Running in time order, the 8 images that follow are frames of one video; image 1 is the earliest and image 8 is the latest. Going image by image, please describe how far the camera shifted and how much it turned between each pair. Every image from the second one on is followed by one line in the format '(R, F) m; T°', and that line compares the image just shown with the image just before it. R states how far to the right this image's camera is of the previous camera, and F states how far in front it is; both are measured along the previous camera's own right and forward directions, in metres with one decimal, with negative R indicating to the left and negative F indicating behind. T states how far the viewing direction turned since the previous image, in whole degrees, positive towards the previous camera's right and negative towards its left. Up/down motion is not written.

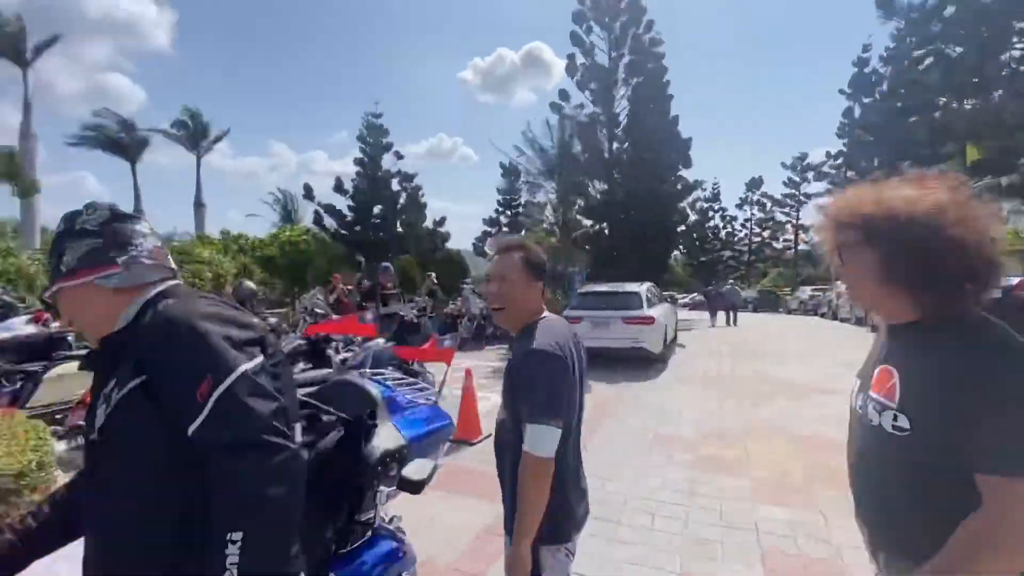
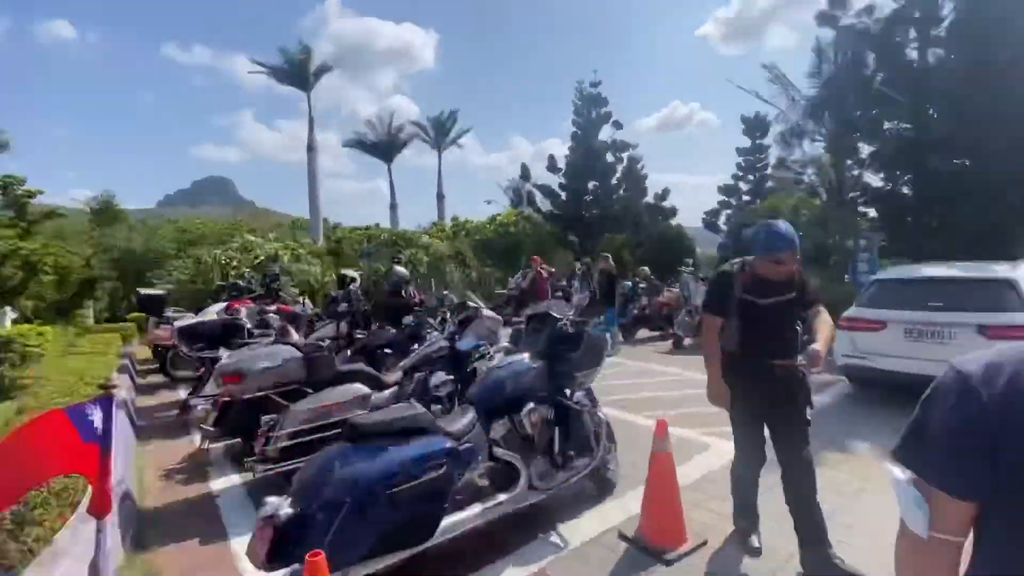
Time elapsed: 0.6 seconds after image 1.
(+0.1, +2.1) m; -27°
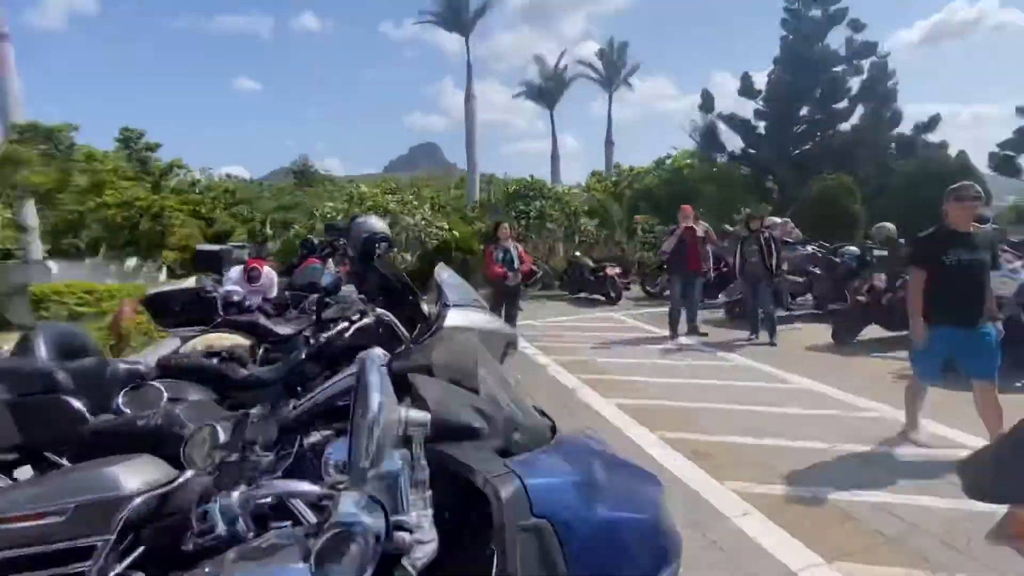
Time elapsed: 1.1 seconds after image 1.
(+0.7, +2.7) m; -22°
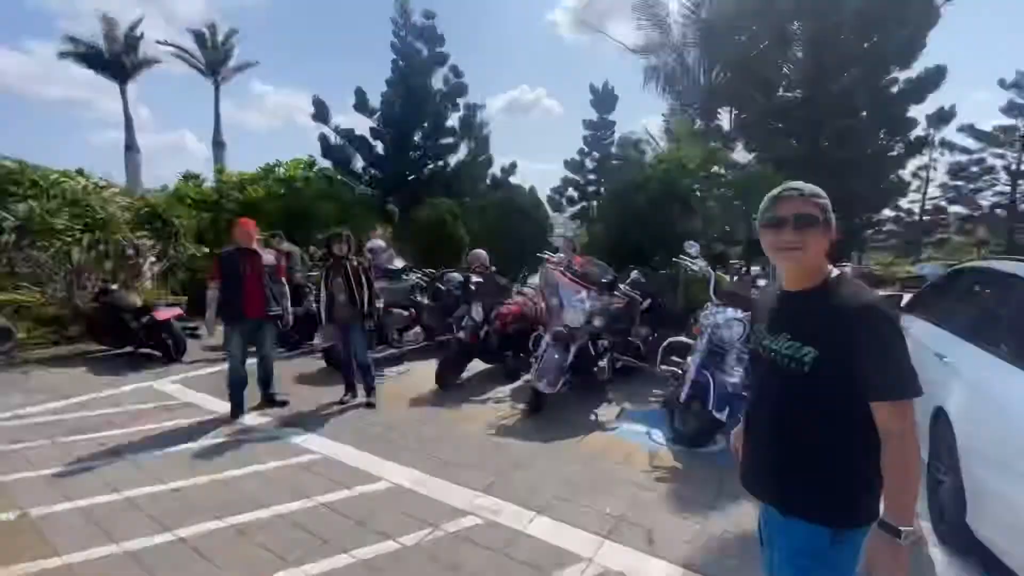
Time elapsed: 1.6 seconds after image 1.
(+3.8, +2.7) m; +8°
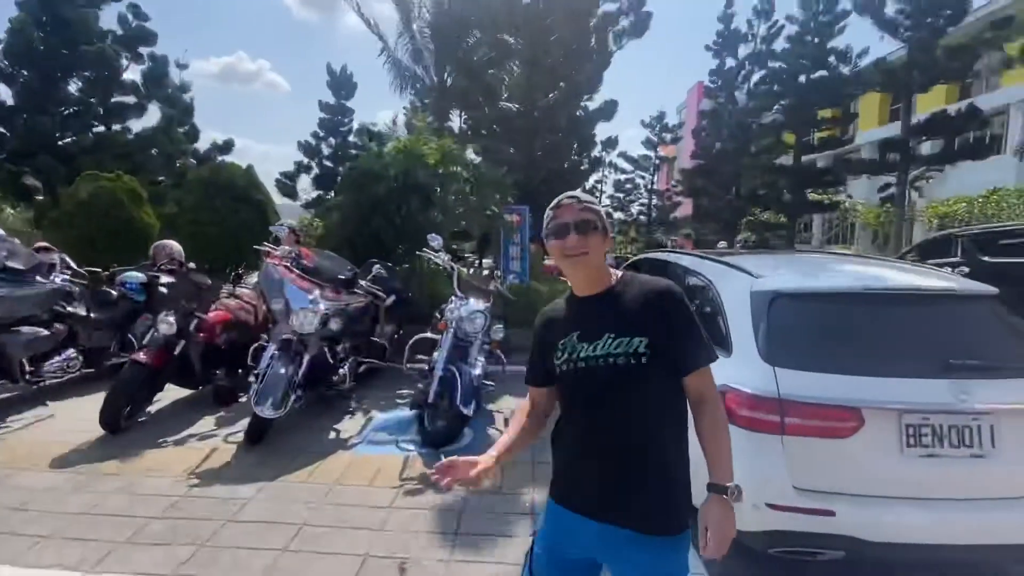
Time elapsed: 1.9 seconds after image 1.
(+0.1, +0.4) m; +30°
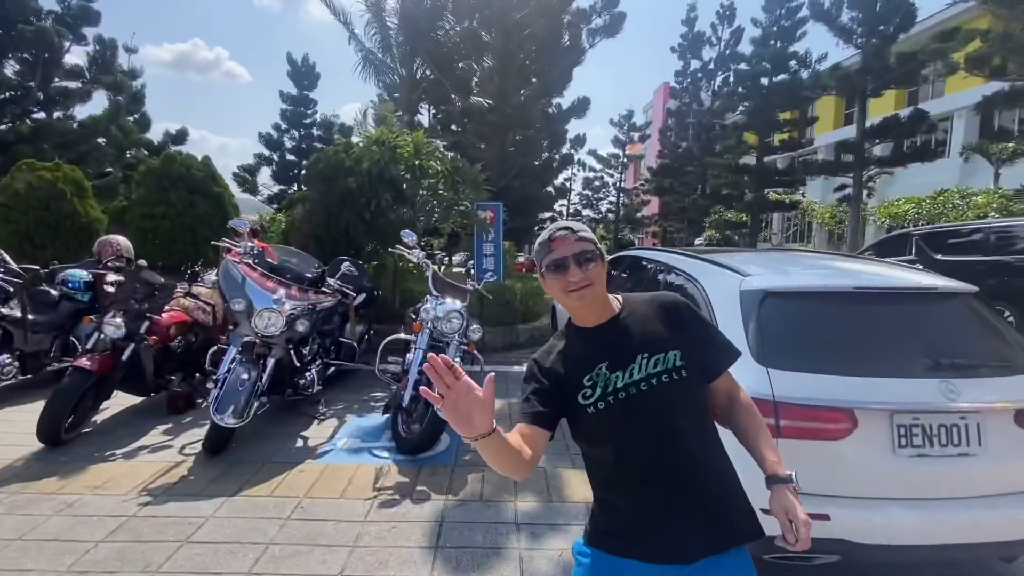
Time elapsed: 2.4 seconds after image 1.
(-0.1, +0.2) m; +4°
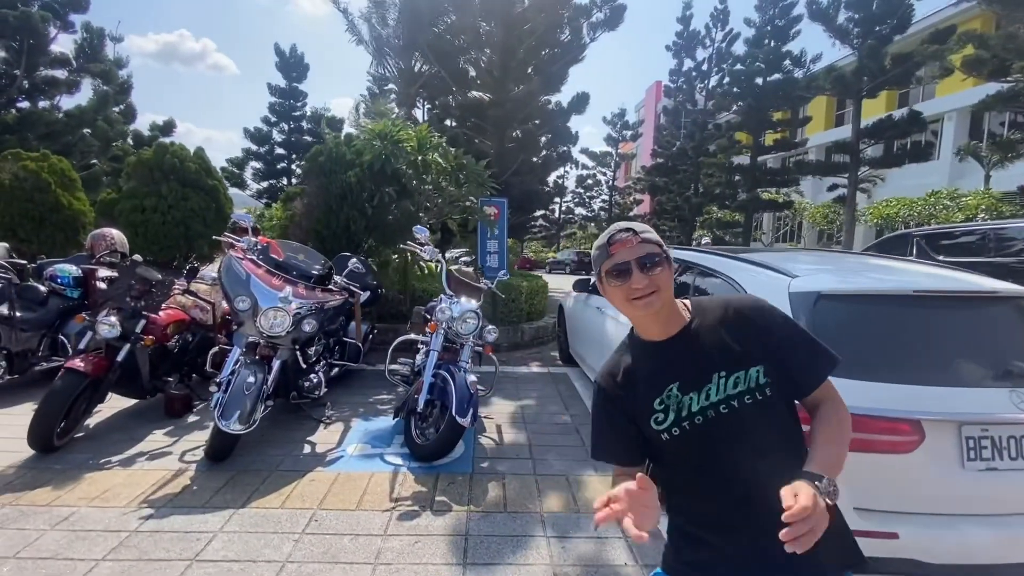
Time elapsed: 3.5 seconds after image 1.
(-0.3, +0.2) m; +1°
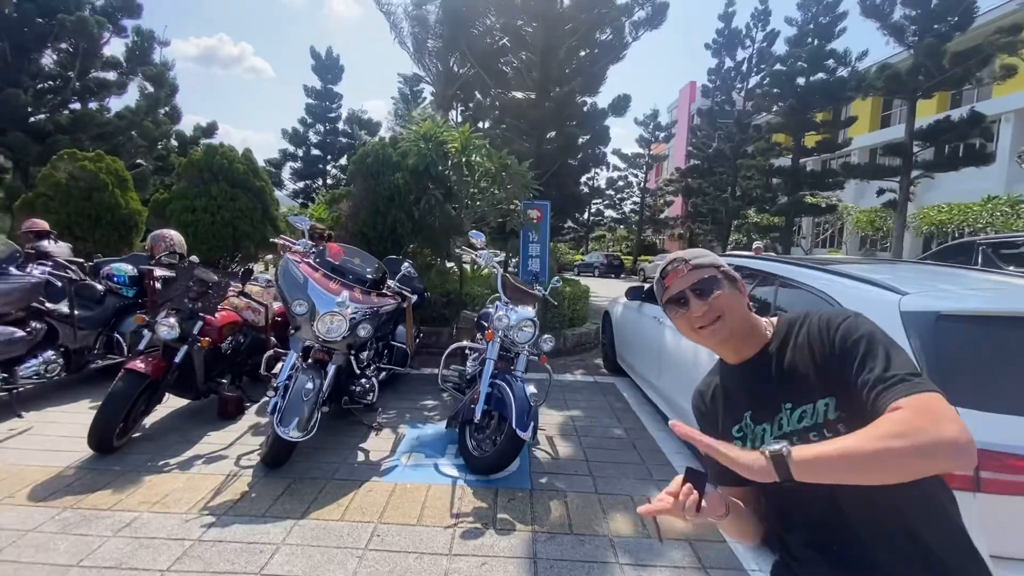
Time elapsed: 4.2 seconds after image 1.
(-0.3, +0.1) m; -3°
